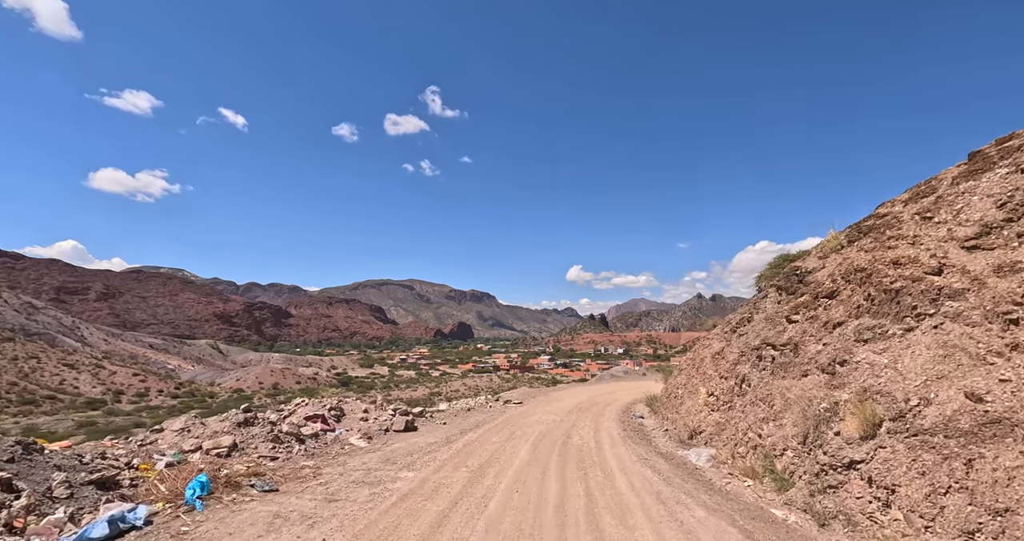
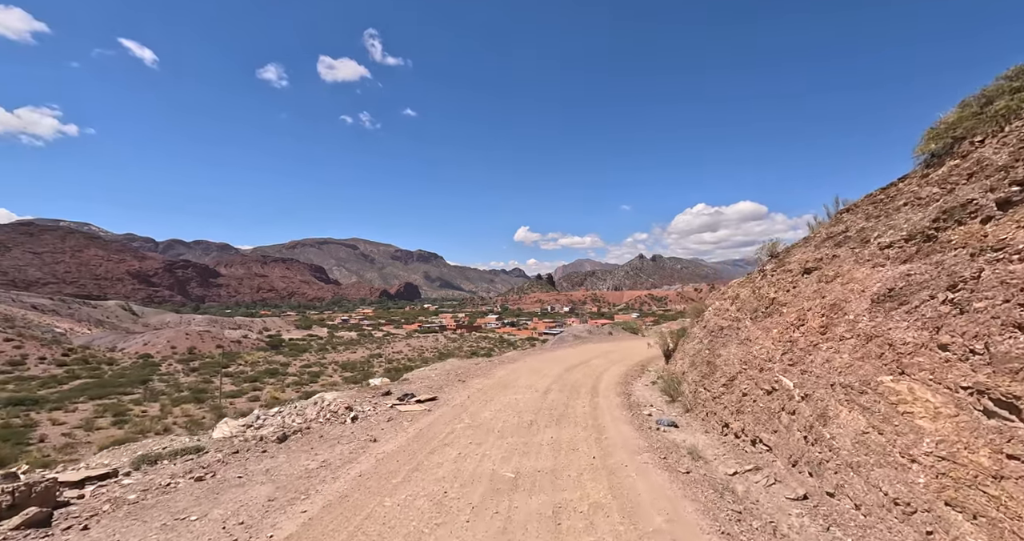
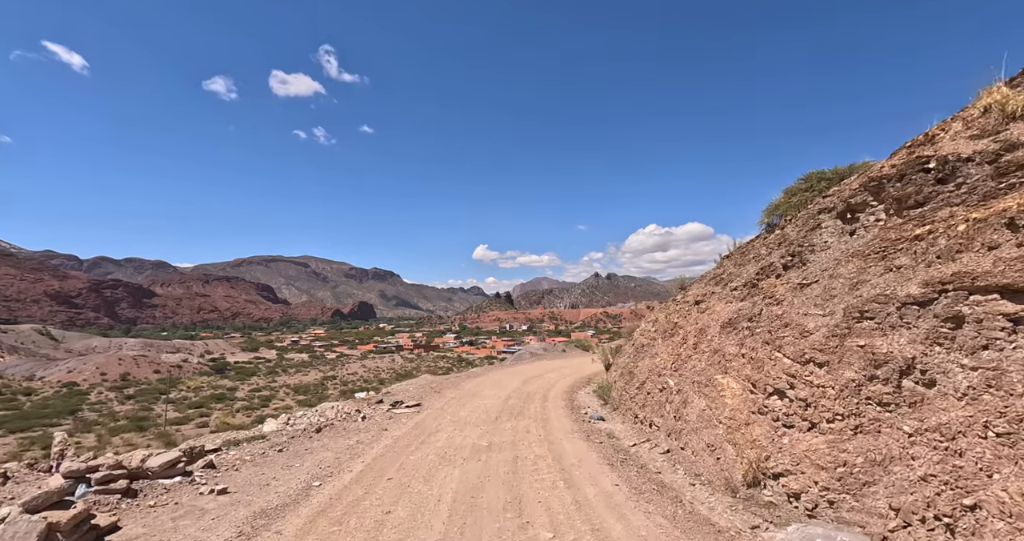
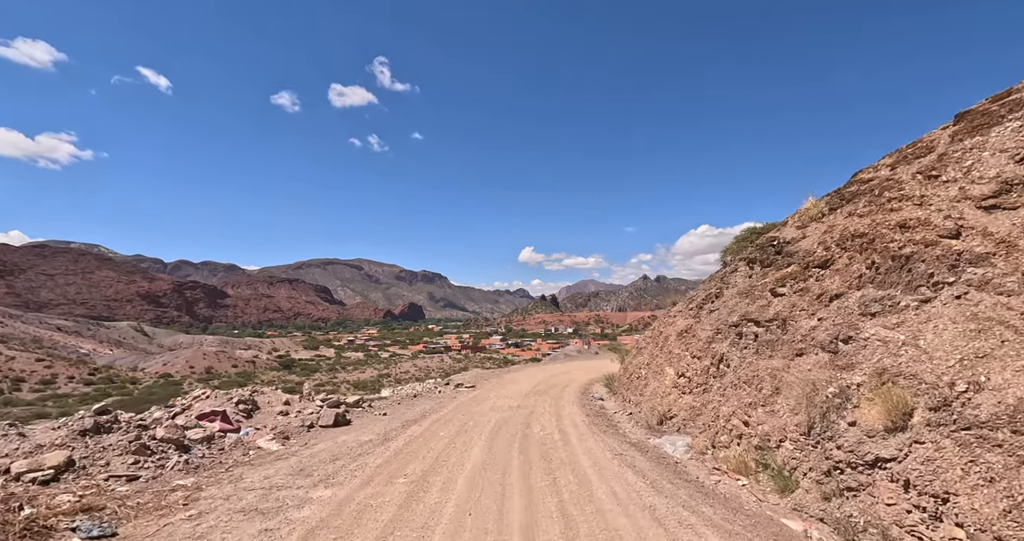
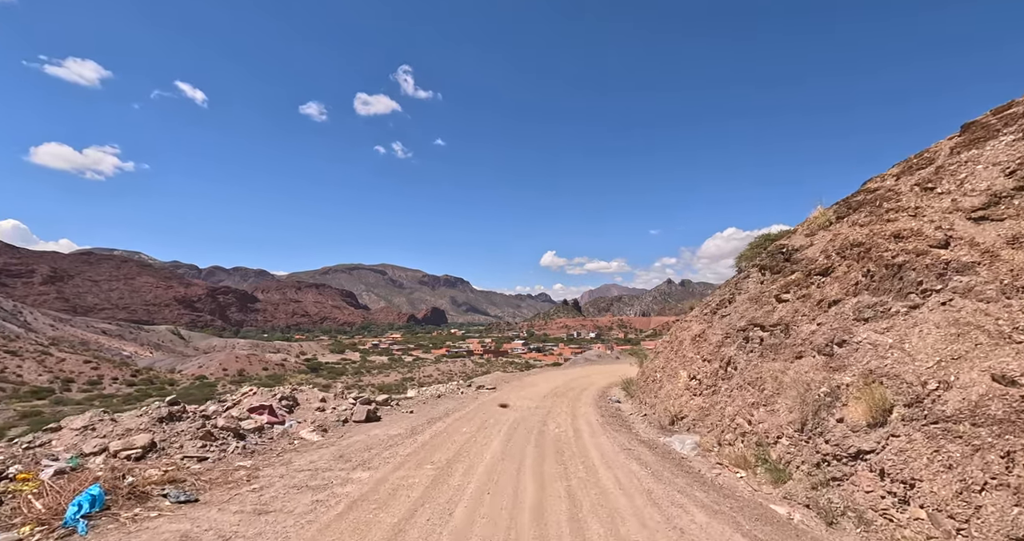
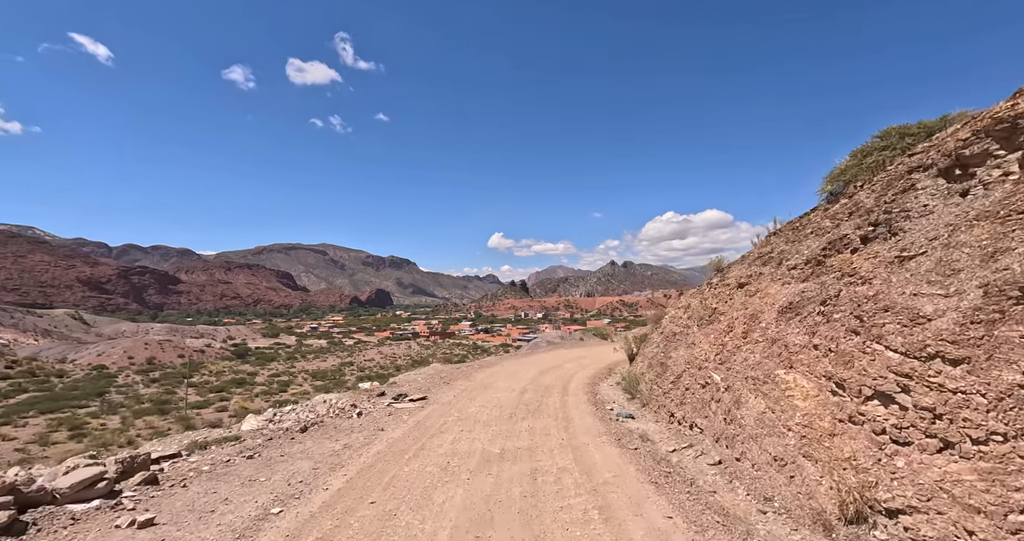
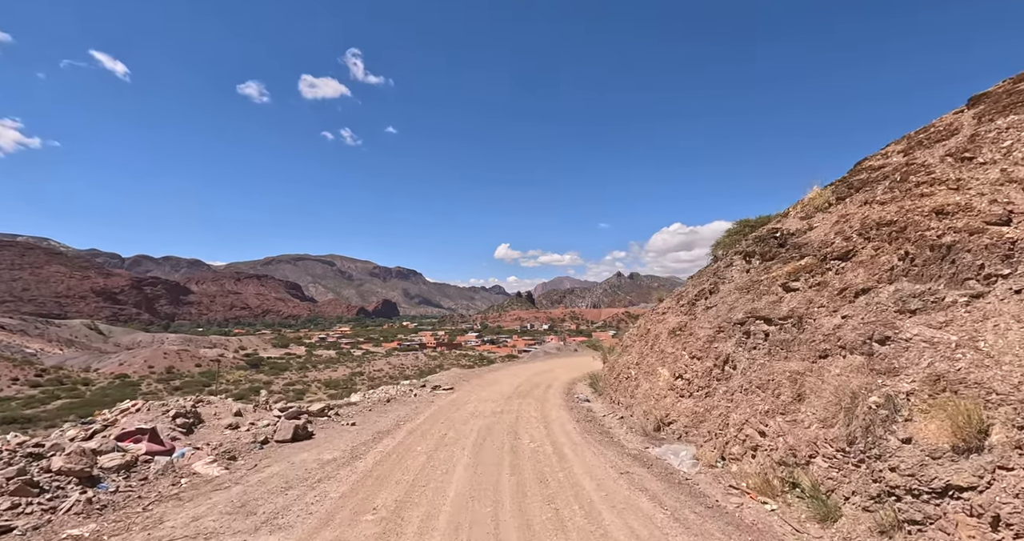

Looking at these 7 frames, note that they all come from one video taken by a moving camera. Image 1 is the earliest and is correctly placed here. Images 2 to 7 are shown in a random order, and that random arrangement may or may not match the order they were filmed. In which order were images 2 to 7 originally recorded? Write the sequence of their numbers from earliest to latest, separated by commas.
5, 4, 7, 3, 6, 2
